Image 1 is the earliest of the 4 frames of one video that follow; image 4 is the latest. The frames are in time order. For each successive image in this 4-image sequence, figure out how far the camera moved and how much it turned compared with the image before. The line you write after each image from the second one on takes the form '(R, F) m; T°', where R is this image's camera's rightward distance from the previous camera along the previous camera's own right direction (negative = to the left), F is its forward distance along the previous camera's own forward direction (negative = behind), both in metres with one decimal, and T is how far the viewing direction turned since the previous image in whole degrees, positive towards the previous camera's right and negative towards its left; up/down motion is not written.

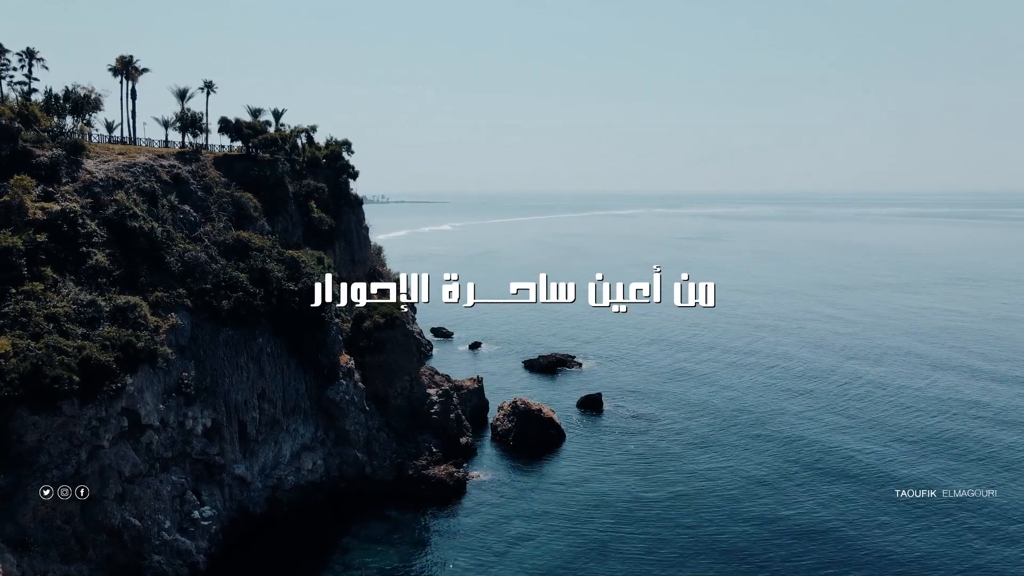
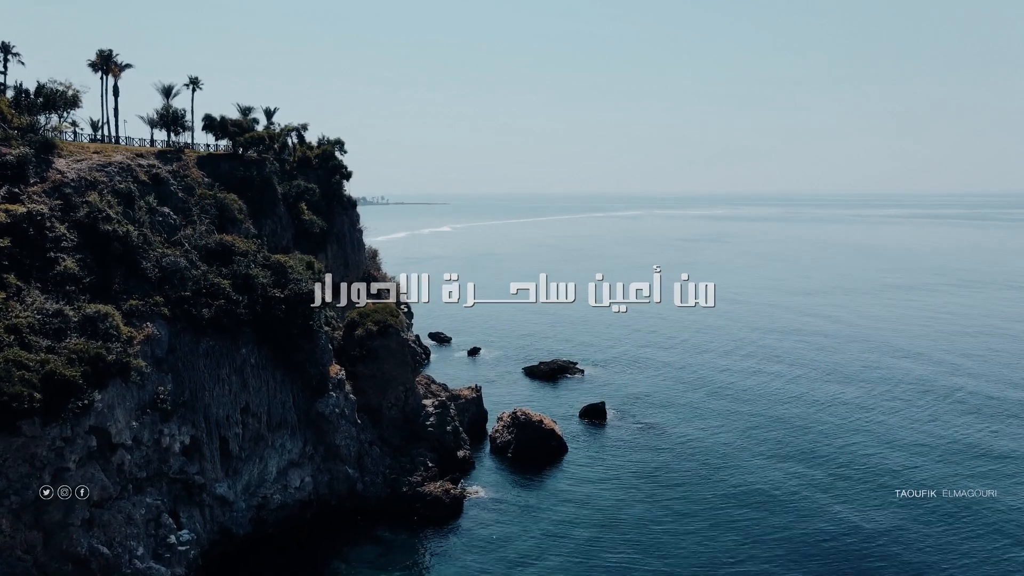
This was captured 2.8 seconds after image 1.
(0.0, +2.9) m; 0°
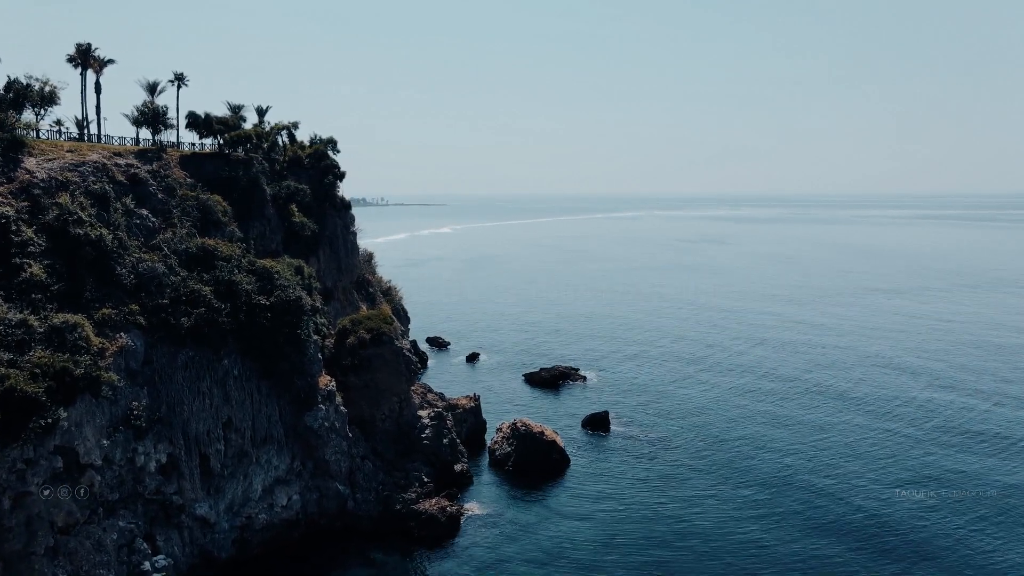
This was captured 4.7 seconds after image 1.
(+0.1, +2.7) m; 0°
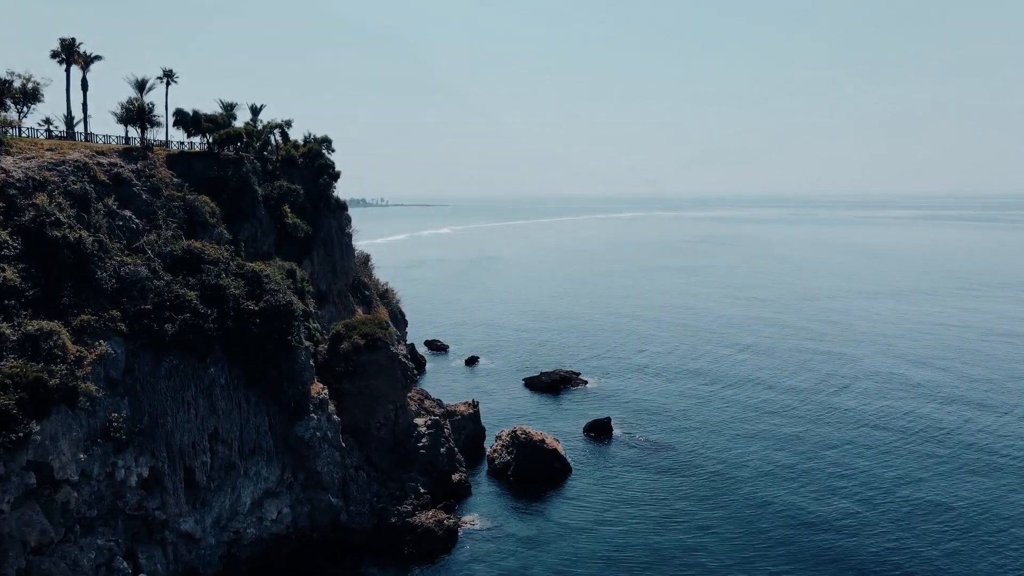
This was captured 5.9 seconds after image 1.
(0.0, +1.9) m; 0°
